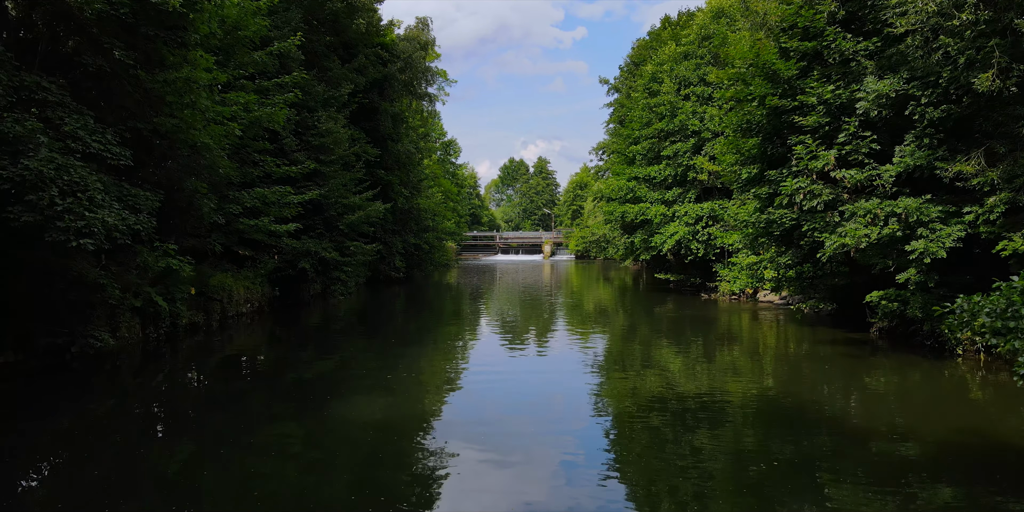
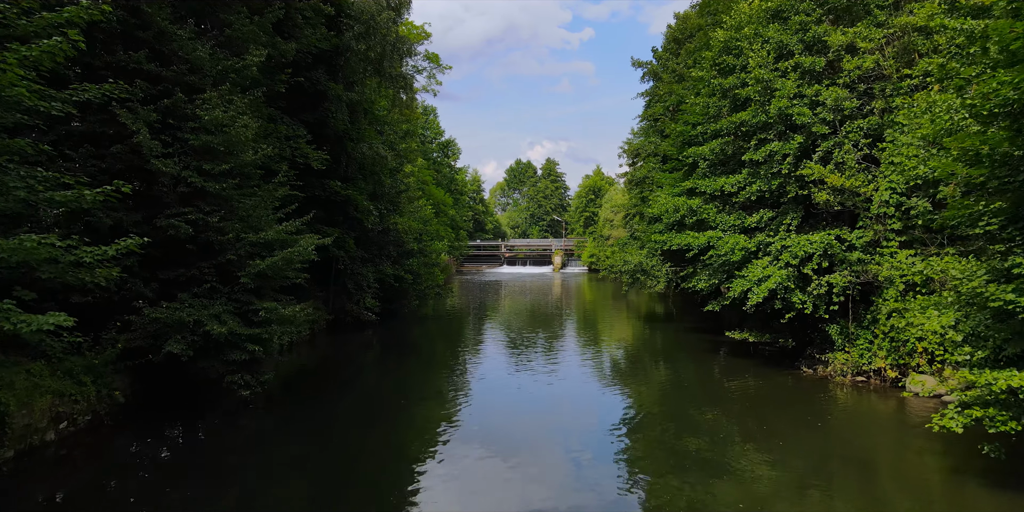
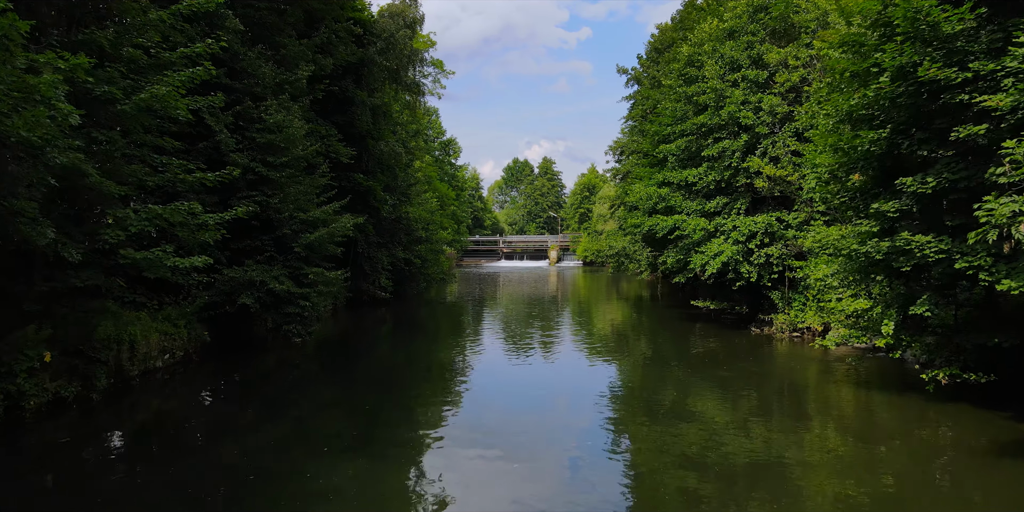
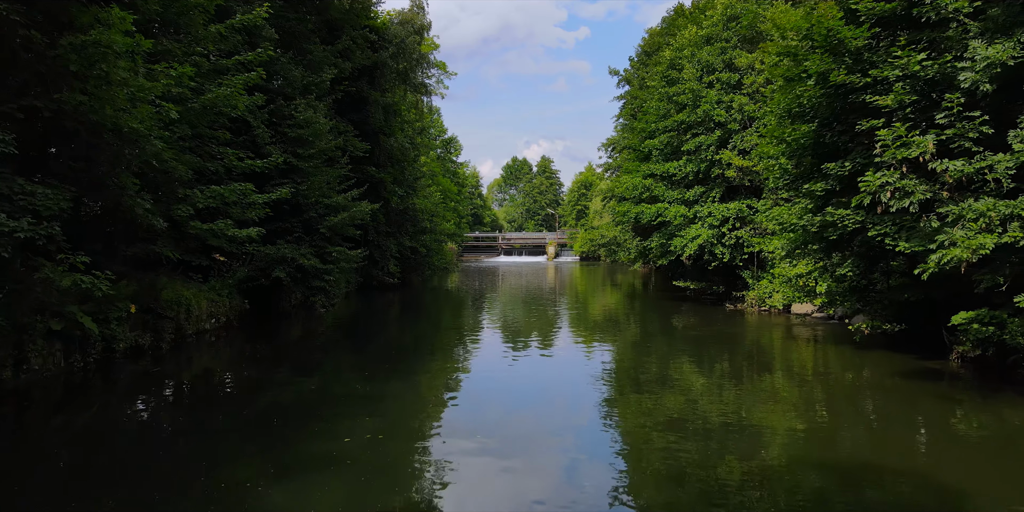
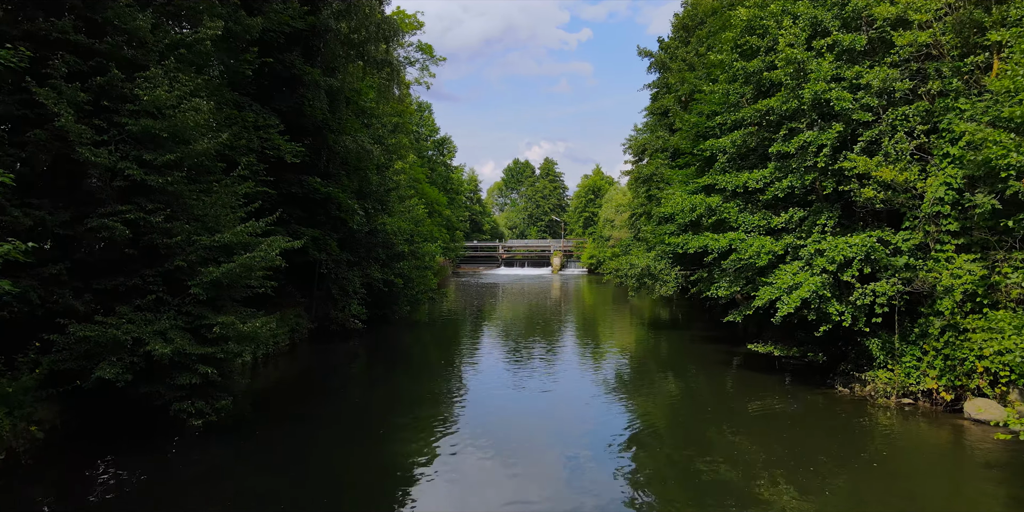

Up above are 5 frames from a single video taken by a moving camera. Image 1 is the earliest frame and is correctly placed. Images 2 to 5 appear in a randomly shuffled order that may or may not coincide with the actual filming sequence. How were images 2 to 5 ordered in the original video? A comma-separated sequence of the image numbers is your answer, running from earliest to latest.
4, 3, 2, 5
